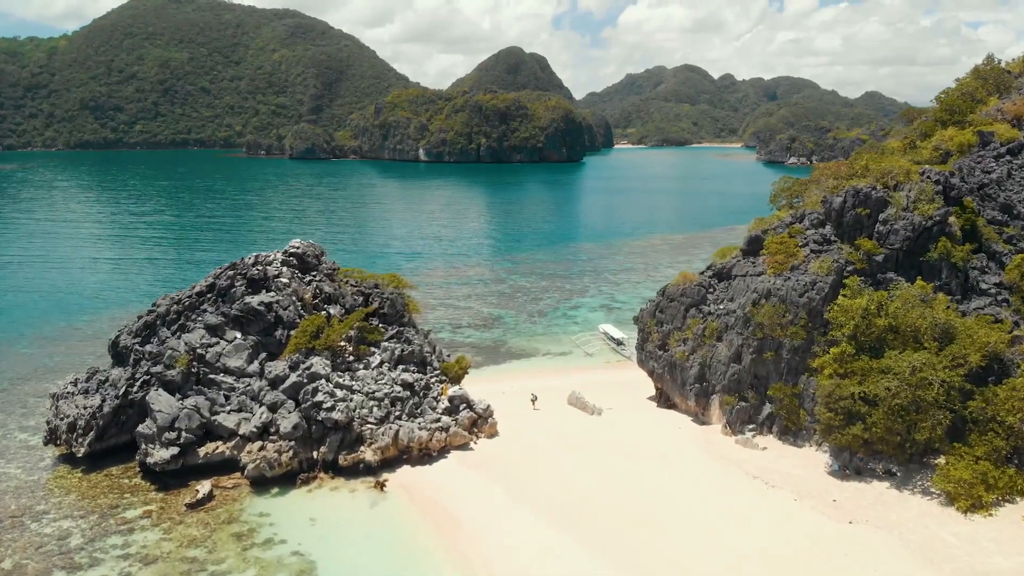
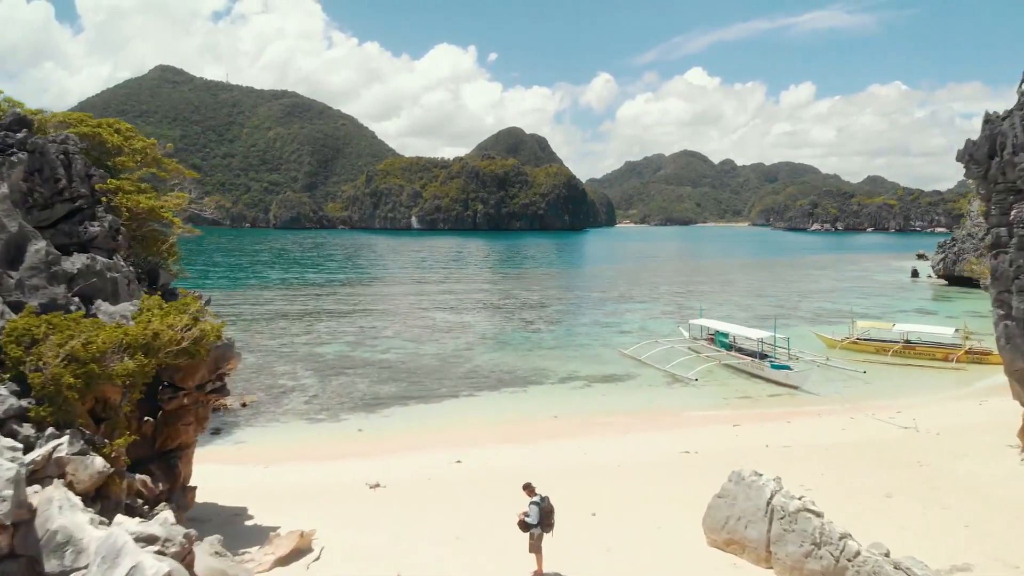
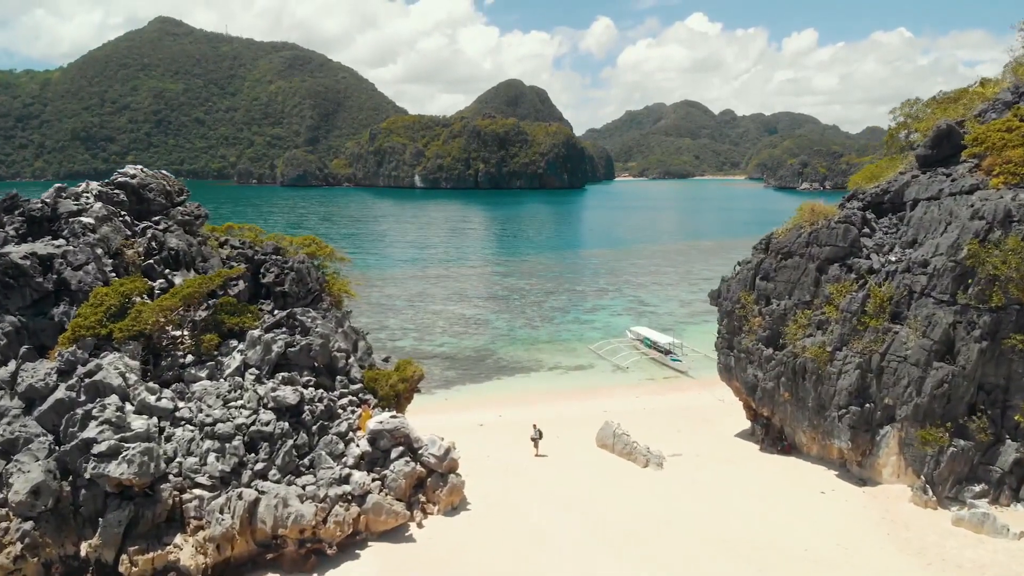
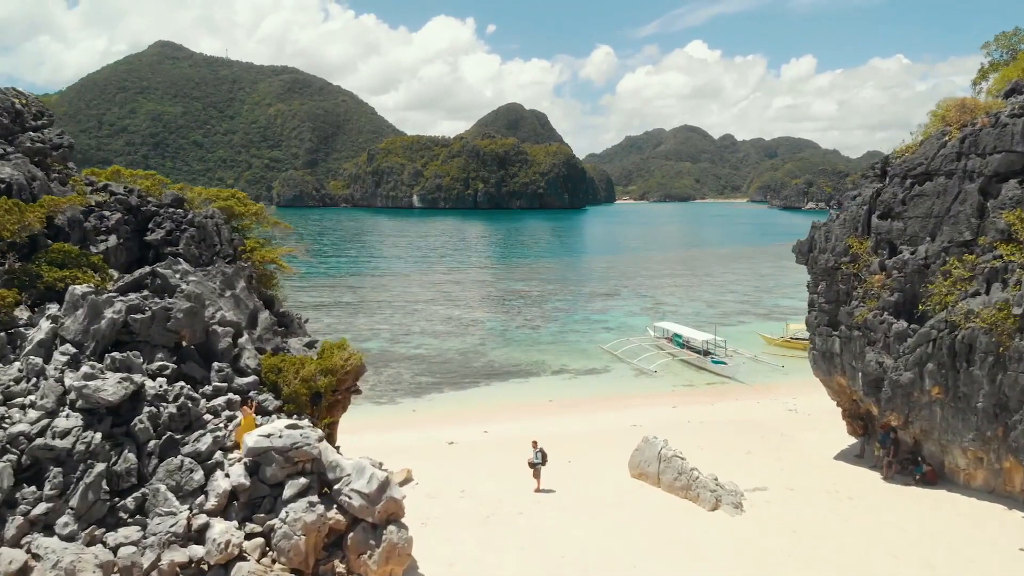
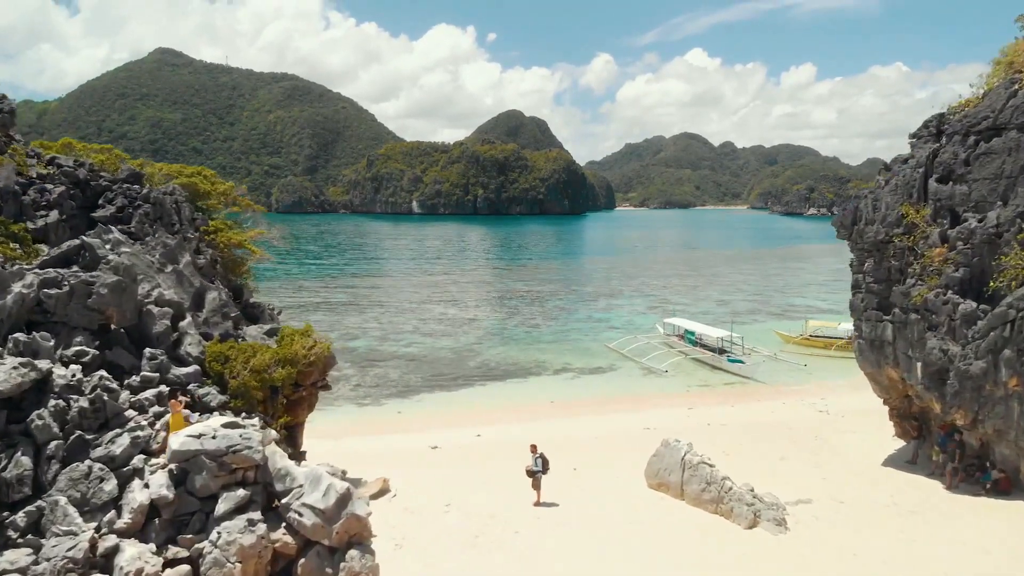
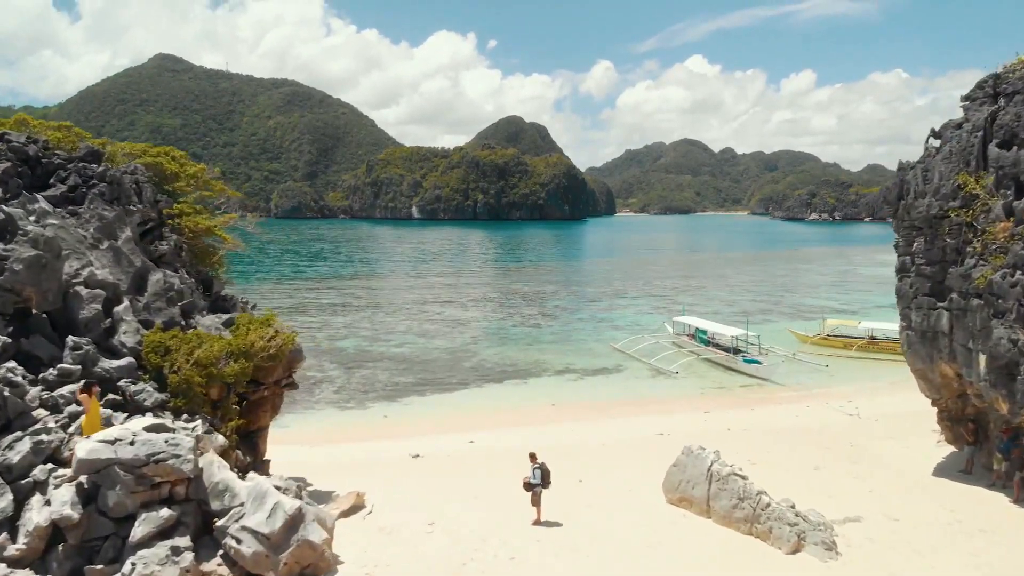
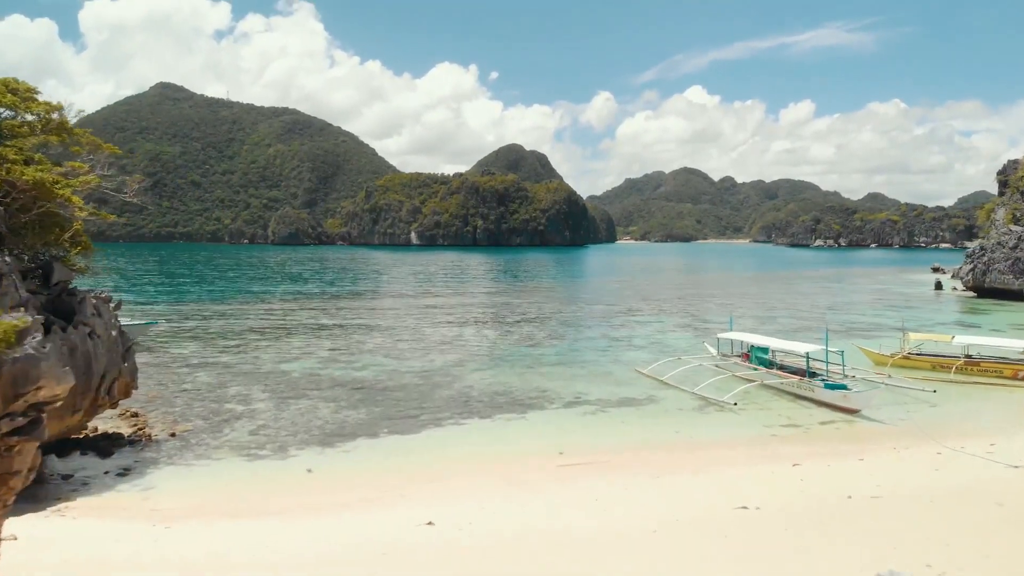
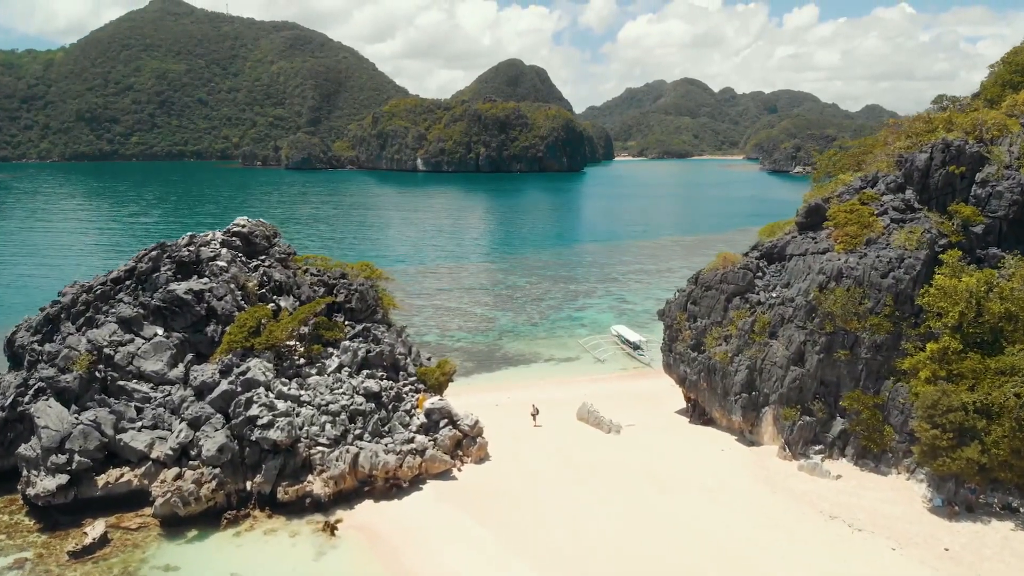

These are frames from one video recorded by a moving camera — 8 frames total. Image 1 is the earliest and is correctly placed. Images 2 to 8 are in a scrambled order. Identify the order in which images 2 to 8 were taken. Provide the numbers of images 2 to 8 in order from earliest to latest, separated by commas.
8, 3, 4, 5, 6, 2, 7
